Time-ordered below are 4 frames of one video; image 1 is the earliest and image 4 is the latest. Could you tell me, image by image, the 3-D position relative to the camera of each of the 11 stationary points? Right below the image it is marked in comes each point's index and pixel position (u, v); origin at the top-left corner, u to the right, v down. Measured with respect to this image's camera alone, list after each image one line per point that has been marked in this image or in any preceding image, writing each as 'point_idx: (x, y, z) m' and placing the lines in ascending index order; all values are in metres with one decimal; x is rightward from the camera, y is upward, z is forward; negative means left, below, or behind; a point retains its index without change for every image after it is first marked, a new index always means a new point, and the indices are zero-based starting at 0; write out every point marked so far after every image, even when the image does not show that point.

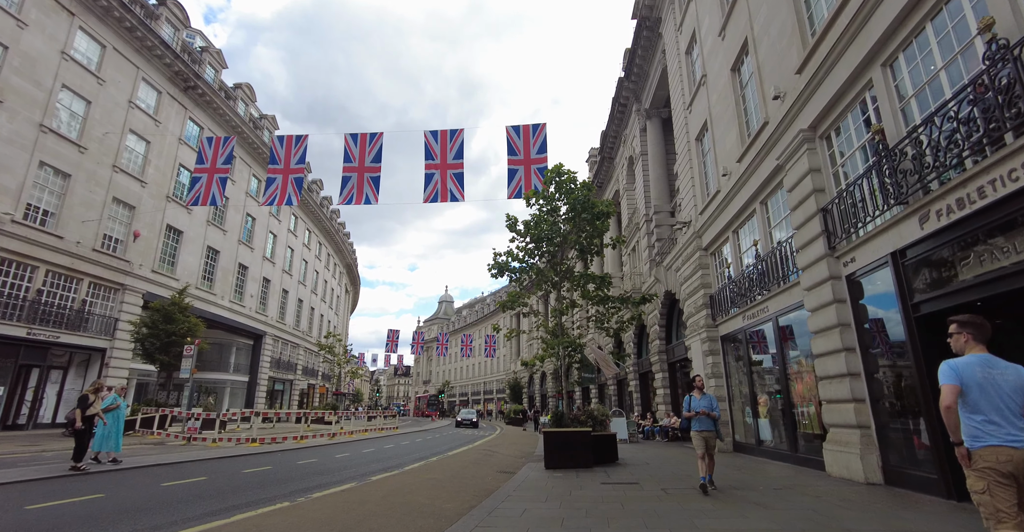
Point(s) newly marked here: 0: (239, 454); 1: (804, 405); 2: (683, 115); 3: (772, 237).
0: (-7.0, -4.8, +13.3) m
1: (+6.2, -3.0, +11.2) m
2: (+6.2, +5.5, +18.8) m
3: (+6.1, +0.7, +12.3) m
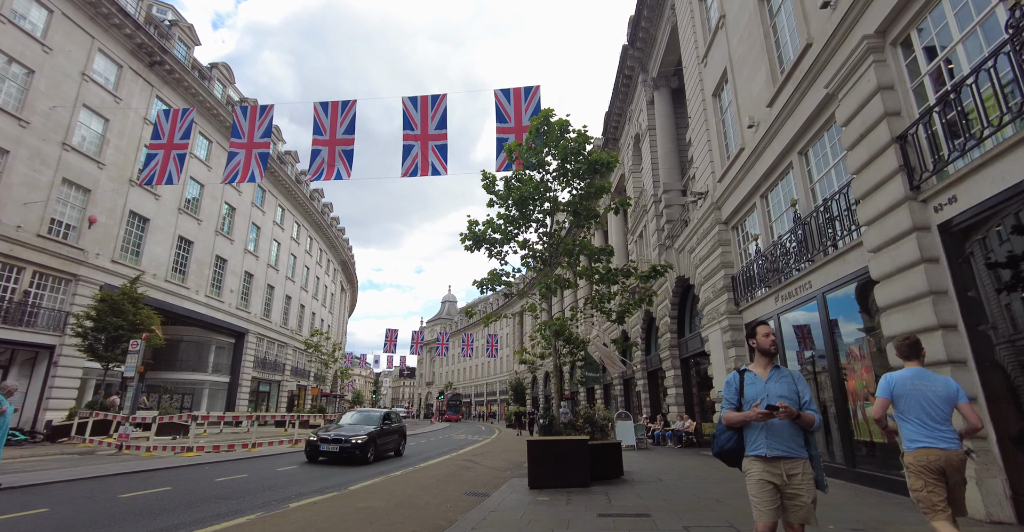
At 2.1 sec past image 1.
0: (-7.4, -4.2, +11.0) m
1: (+5.8, -2.3, +8.7) m
2: (+5.8, +6.1, +16.3) m
3: (+5.7, +1.4, +9.8) m
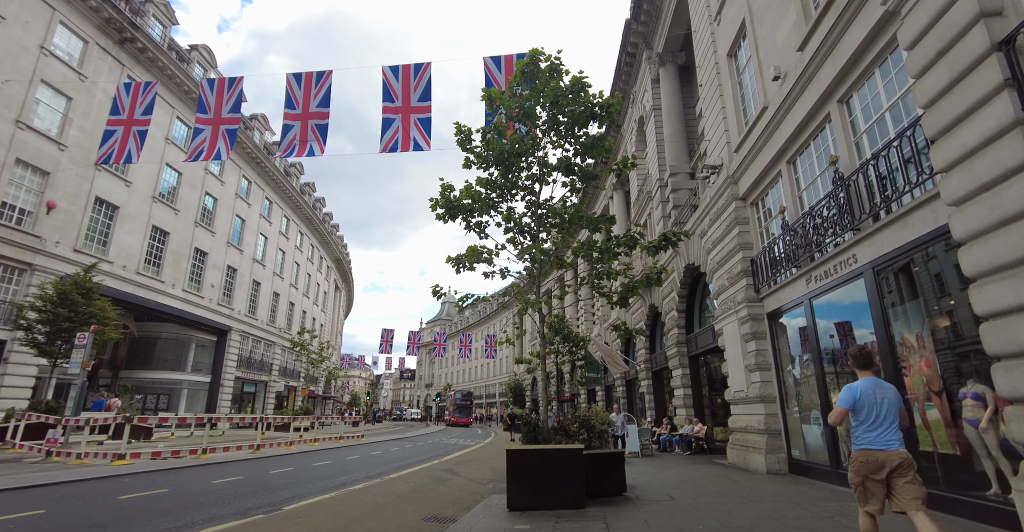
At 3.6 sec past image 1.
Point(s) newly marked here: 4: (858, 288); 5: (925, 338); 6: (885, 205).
0: (-7.7, -3.8, +9.2) m
1: (+5.5, -1.9, +6.9) m
2: (+5.5, +6.5, +14.6) m
3: (+5.4, +1.8, +8.0) m
4: (+5.5, -0.4, +8.2) m
5: (+5.4, -0.9, +6.7) m
6: (+5.2, +0.8, +7.3) m
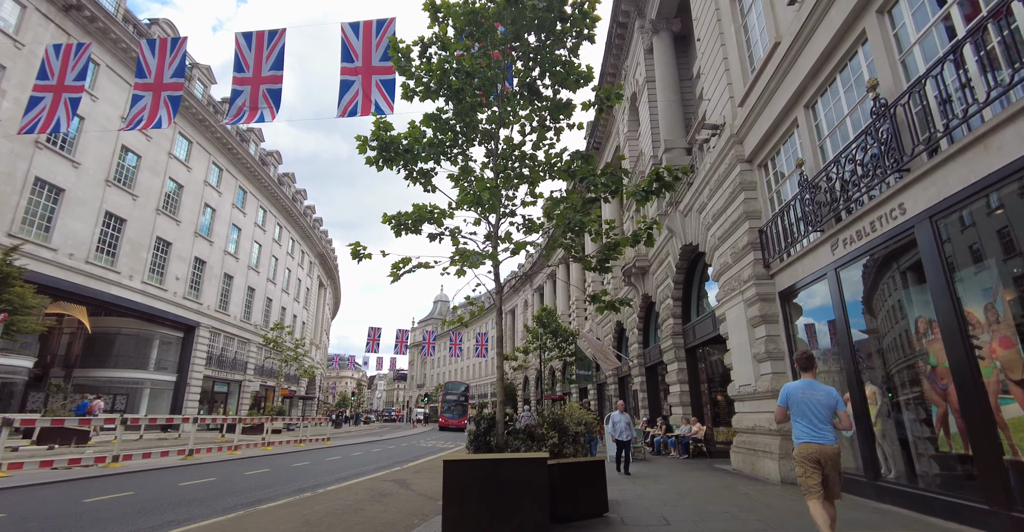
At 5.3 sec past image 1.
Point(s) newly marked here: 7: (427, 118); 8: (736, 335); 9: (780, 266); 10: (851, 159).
0: (-8.3, -3.2, +7.3) m
1: (+4.8, -1.3, +5.1) m
2: (+4.8, +7.1, +12.8) m
3: (+4.7, +2.4, +6.2) m
4: (+4.8, +0.2, +6.4) m
5: (+4.8, -0.4, +4.9) m
6: (+4.6, +1.4, +5.5) m
7: (-1.2, +2.1, +7.3) m
8: (+4.8, -1.5, +11.1) m
9: (+4.9, 0.0, +9.6) m
10: (+4.7, +1.5, +7.1) m
